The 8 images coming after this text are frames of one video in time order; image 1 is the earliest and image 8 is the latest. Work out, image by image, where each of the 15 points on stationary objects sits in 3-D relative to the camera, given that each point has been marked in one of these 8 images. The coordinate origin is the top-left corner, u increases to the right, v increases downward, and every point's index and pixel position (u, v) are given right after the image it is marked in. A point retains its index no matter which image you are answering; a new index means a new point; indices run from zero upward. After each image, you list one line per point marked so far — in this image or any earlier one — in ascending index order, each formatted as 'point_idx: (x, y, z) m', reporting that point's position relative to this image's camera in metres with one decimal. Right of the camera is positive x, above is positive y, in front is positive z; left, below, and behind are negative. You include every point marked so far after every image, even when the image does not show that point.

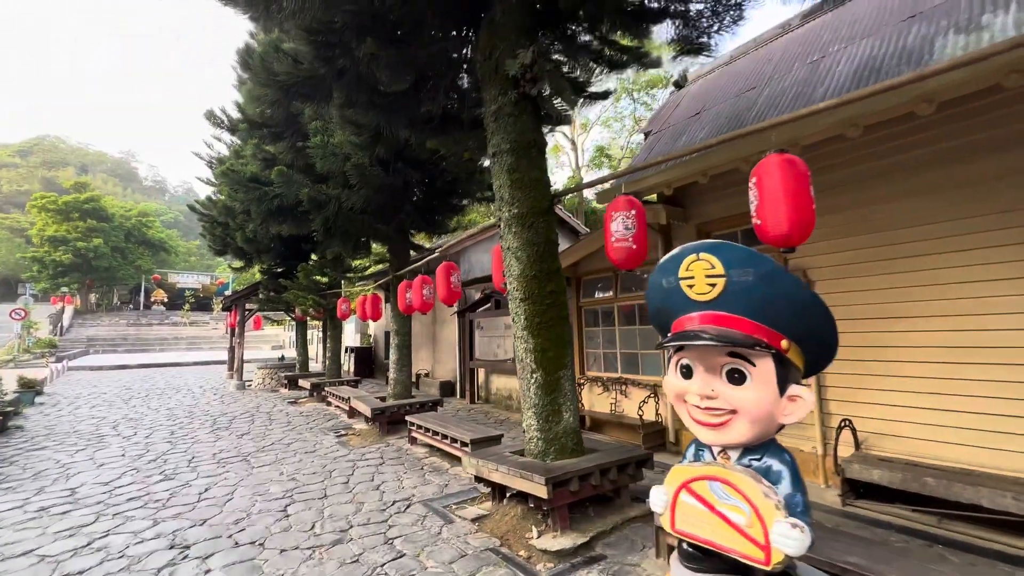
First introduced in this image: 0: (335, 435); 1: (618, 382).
0: (-3.2, -2.6, +8.0) m
1: (+1.7, -1.5, +7.2) m
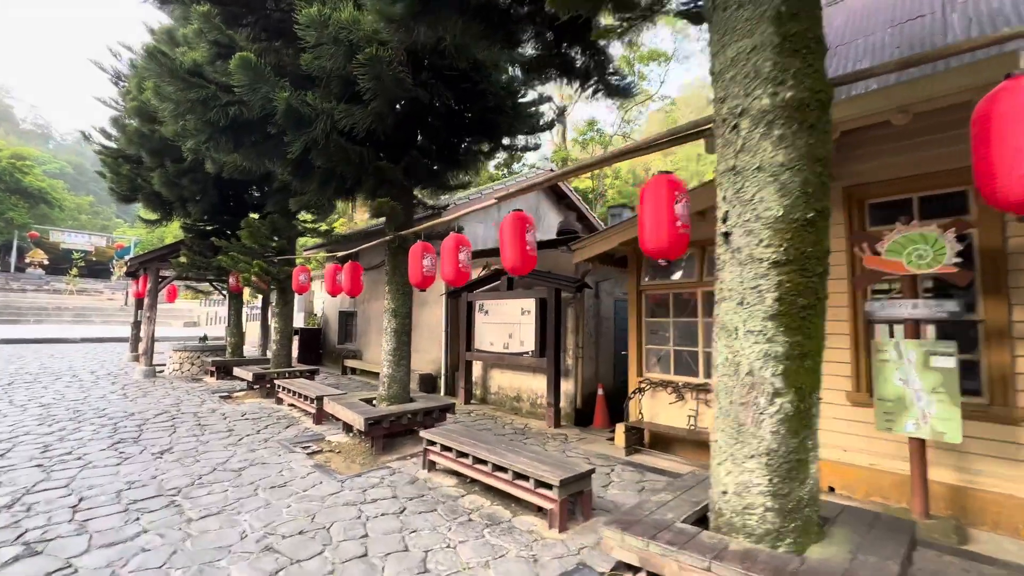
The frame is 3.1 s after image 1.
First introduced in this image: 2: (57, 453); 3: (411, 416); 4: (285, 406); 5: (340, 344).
0: (-2.6, -2.1, +5.7) m
1: (+2.4, -1.3, +5.6) m
2: (-5.5, -2.0, +5.4) m
3: (-1.3, -1.7, +5.9) m
4: (-4.2, -2.2, +8.3) m
5: (-5.2, -1.7, +13.5) m
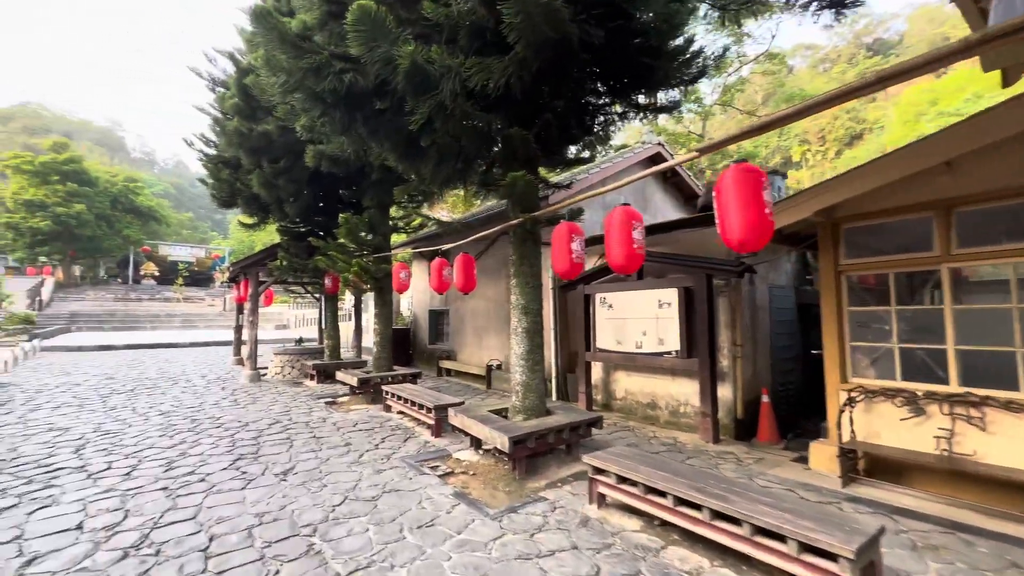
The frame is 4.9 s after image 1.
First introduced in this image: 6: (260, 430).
0: (-0.8, -2.1, +4.9) m
1: (+4.1, -1.0, +4.1) m
2: (-3.7, -2.1, +5.0) m
3: (+0.5, -1.6, +4.9) m
4: (-2.0, -2.2, +7.7) m
5: (-2.3, -1.6, +13.0) m
6: (-3.8, -2.1, +6.7) m
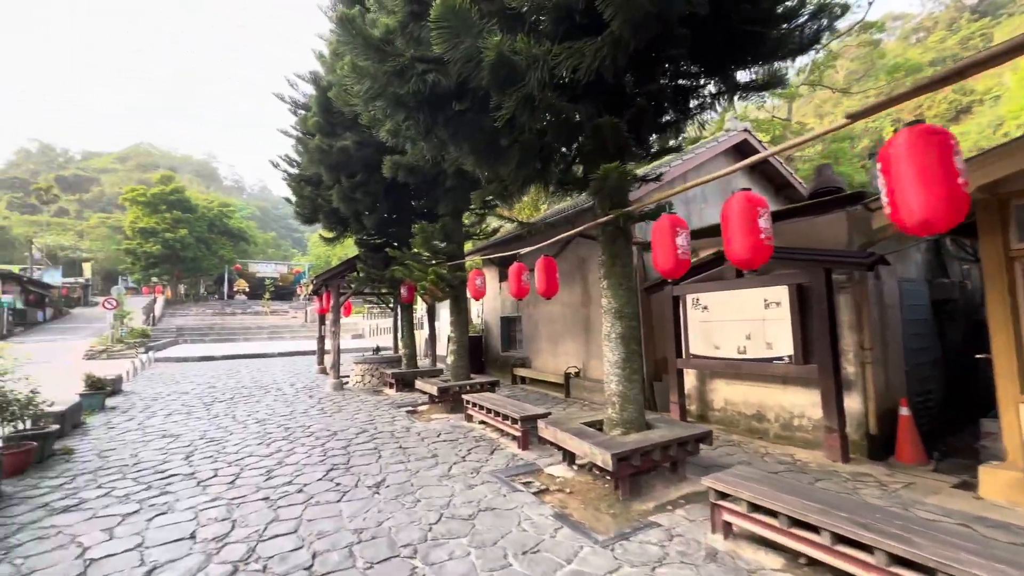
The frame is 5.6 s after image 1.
0: (+0.2, -2.1, +4.6) m
1: (+4.9, -0.9, +3.1) m
2: (-2.6, -2.2, +5.1) m
3: (+1.5, -1.6, +4.5) m
4: (-0.6, -2.3, +7.5) m
5: (-0.2, -1.8, +12.8) m
6: (-2.5, -2.3, +6.8) m
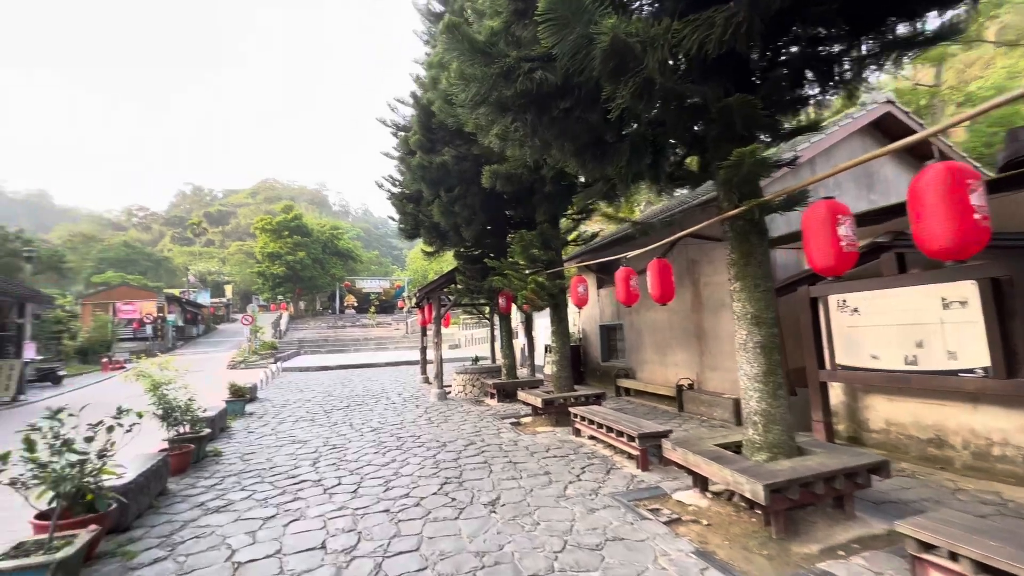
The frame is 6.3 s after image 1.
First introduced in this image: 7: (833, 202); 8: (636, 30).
0: (+1.4, -2.1, +4.1) m
1: (+5.7, -0.8, +1.8) m
2: (-1.3, -2.4, +5.1) m
3: (+2.6, -1.6, +3.7) m
4: (+1.2, -2.4, +7.1) m
5: (+2.5, -2.0, +12.2) m
6: (-0.8, -2.5, +6.8) m
7: (+2.5, +0.7, +3.5) m
8: (+1.0, +2.0, +3.6) m
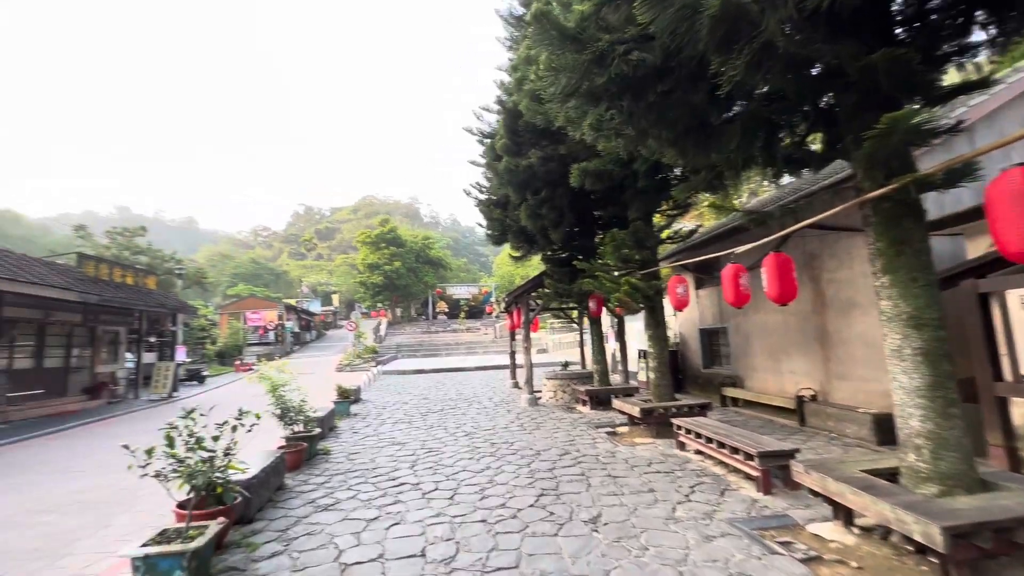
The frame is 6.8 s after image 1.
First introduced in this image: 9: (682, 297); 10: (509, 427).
0: (+2.2, -2.1, +3.5) m
1: (+6.0, -0.6, +0.4) m
2: (-0.2, -2.4, +5.0) m
3: (+3.3, -1.5, +2.9) m
4: (+2.6, -2.4, +6.5) m
5: (+4.9, -2.0, +11.3) m
6: (+0.6, -2.5, +6.5) m
7: (+3.1, +0.7, +2.7) m
8: (+1.6, +2.1, +3.1) m
9: (+3.0, -0.2, +7.9) m
10: (-0.1, -2.8, +9.2) m
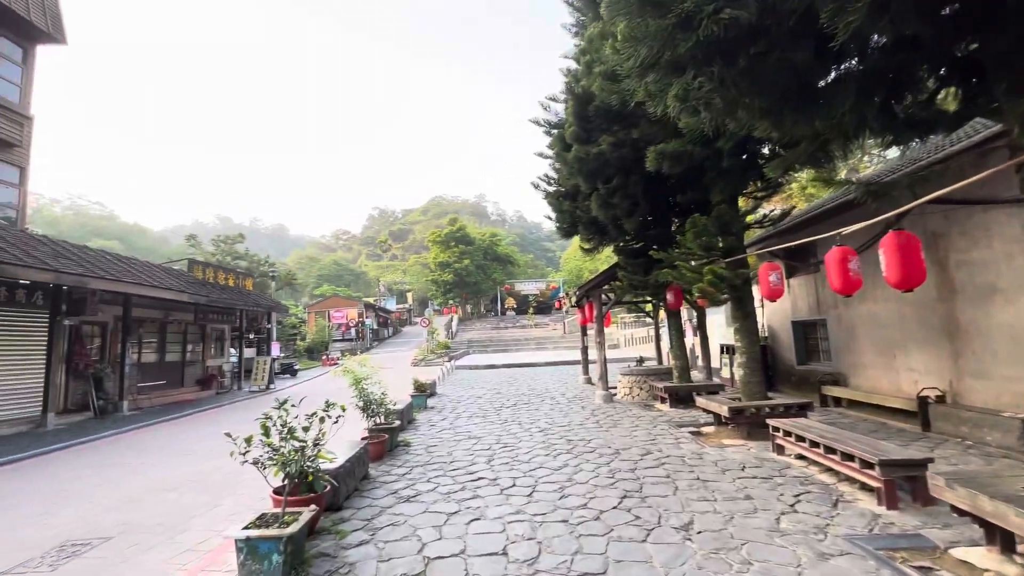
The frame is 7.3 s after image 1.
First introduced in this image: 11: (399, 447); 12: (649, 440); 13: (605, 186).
0: (+2.8, -2.0, +3.0) m
1: (+6.1, -0.5, -0.6) m
2: (+0.7, -2.3, +4.8) m
3: (+3.8, -1.4, +2.2) m
4: (+3.7, -2.2, +5.9) m
5: (+6.6, -1.8, +10.2) m
6: (+1.7, -2.4, +6.2) m
7: (+3.6, +0.9, +2.0) m
8: (+2.1, +2.2, +2.6) m
9: (+4.2, 0.0, +7.2) m
10: (+1.4, -2.7, +8.9) m
11: (-1.9, -2.7, +7.6) m
12: (+2.3, -2.5, +7.4) m
13: (+1.9, +2.1, +9.1) m
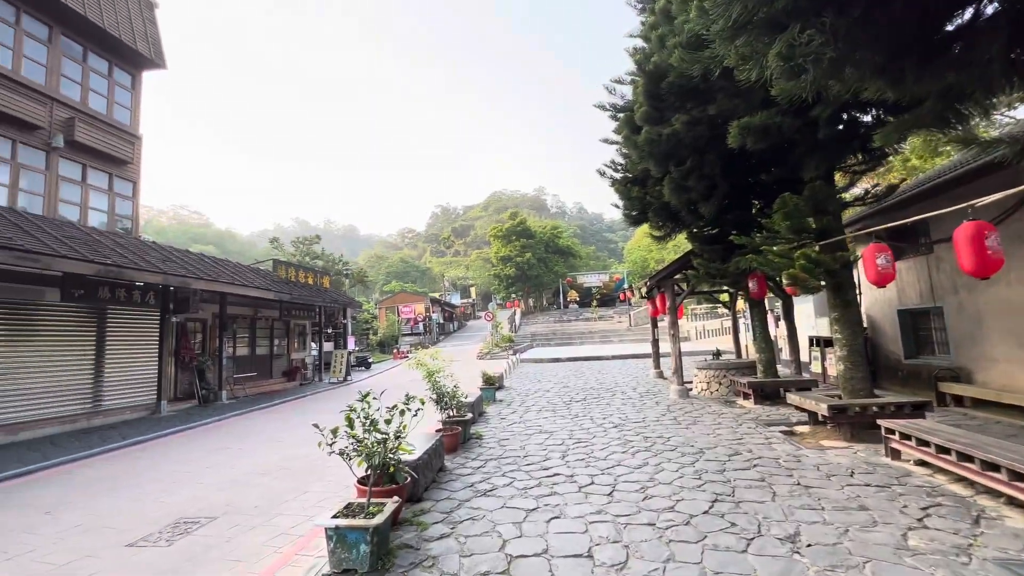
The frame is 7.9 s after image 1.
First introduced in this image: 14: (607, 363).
0: (+3.4, -1.9, +2.4) m
1: (+6.1, -0.3, -1.6) m
2: (+1.5, -2.2, +4.5) m
3: (+4.3, -1.2, +1.5) m
4: (+4.6, -2.0, +5.2) m
5: (+8.1, -1.4, +9.1) m
6: (+2.7, -2.2, +5.7) m
7: (+3.9, +1.0, +1.3) m
8: (+2.5, +2.3, +2.1) m
9: (+5.2, +0.3, +6.3) m
10: (+2.8, -2.5, +8.5) m
11: (-0.7, -2.6, +7.6) m
12: (+3.4, -2.3, +6.9) m
13: (+3.2, +2.3, +8.5) m
14: (+4.1, -3.3, +19.7) m
